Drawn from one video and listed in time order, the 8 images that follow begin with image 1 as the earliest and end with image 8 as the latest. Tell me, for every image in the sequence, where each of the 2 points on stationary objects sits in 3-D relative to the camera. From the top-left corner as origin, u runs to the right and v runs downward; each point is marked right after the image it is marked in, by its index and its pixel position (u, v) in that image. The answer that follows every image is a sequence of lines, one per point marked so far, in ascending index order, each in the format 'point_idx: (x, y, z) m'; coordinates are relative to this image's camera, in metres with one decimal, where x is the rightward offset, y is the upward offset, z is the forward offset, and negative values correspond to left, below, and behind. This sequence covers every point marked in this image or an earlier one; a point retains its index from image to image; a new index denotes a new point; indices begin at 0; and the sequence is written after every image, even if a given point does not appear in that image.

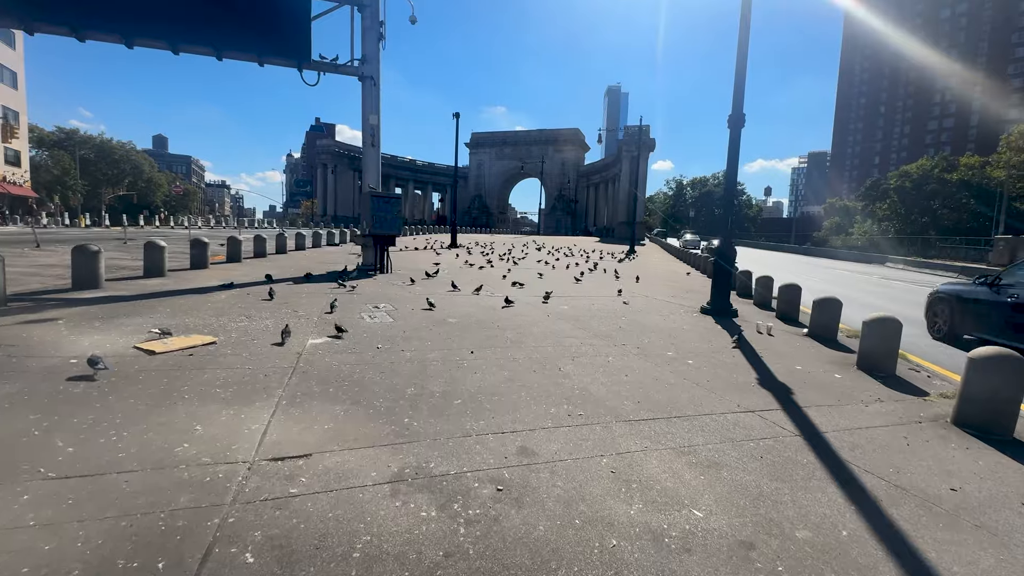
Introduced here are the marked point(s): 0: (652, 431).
0: (+1.2, -1.2, +4.1) m
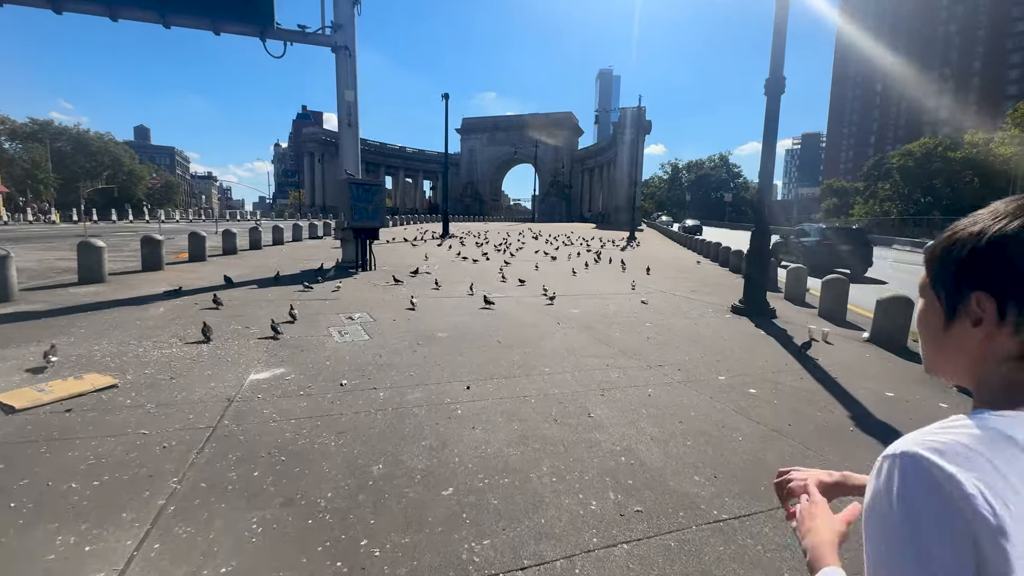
0: (+1.3, -1.4, +2.5) m
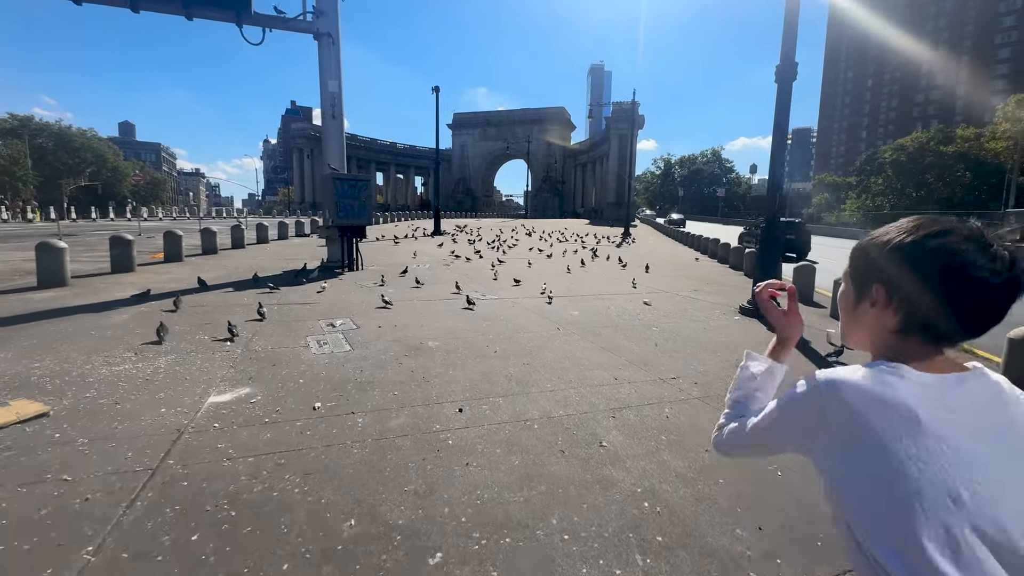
0: (+1.4, -1.5, +2.0) m
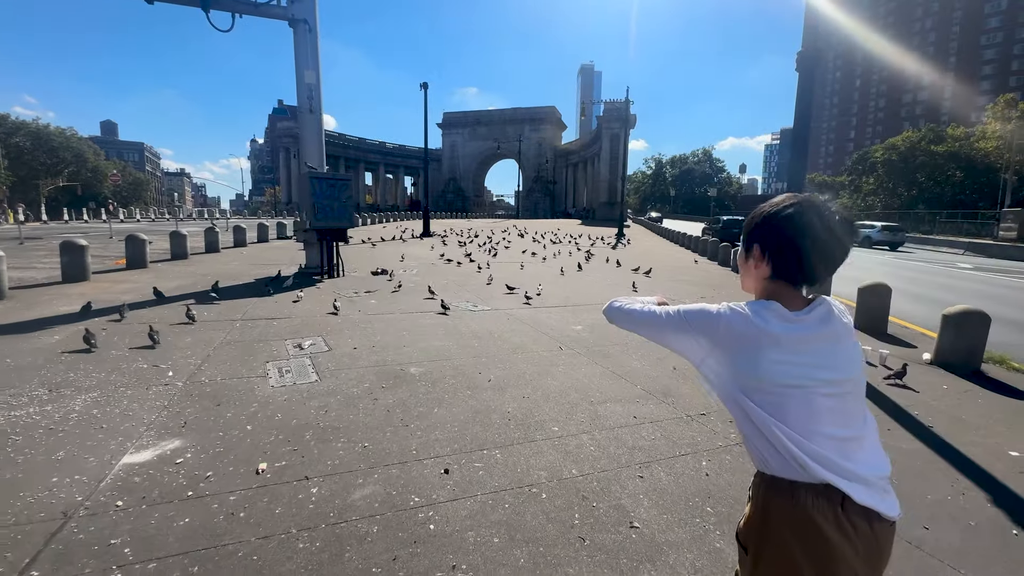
0: (+1.4, -1.7, +1.1) m
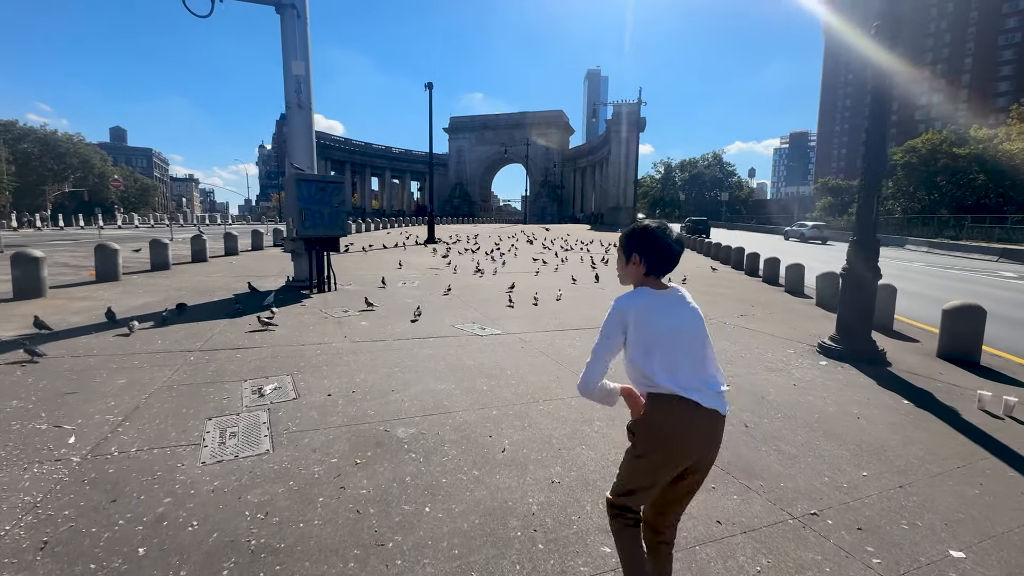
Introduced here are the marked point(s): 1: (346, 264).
0: (+1.5, -1.9, -0.2) m
1: (-5.2, +0.8, +14.7) m
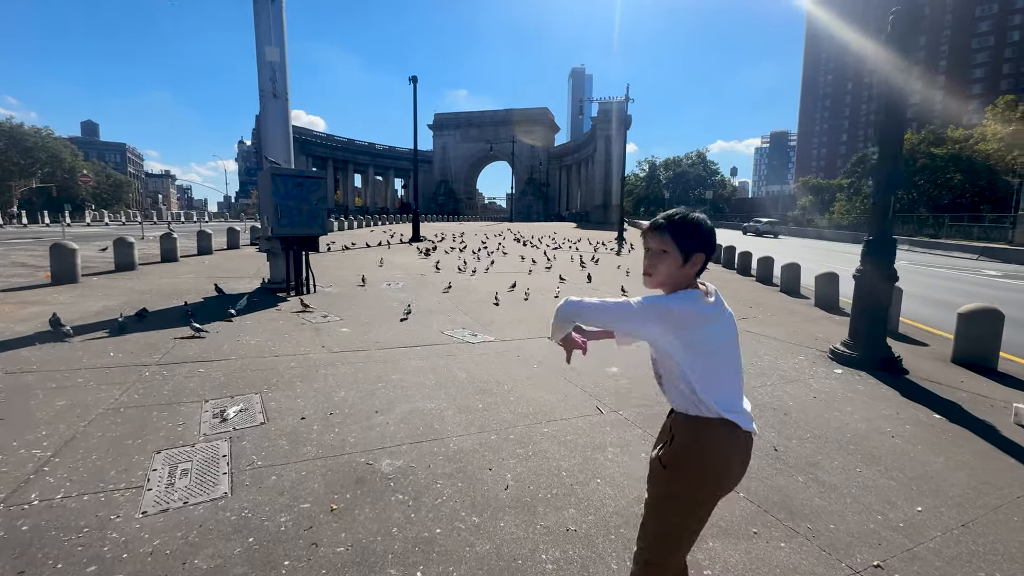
0: (+1.7, -2.0, -0.7) m
1: (-5.5, +0.8, +14.0) m
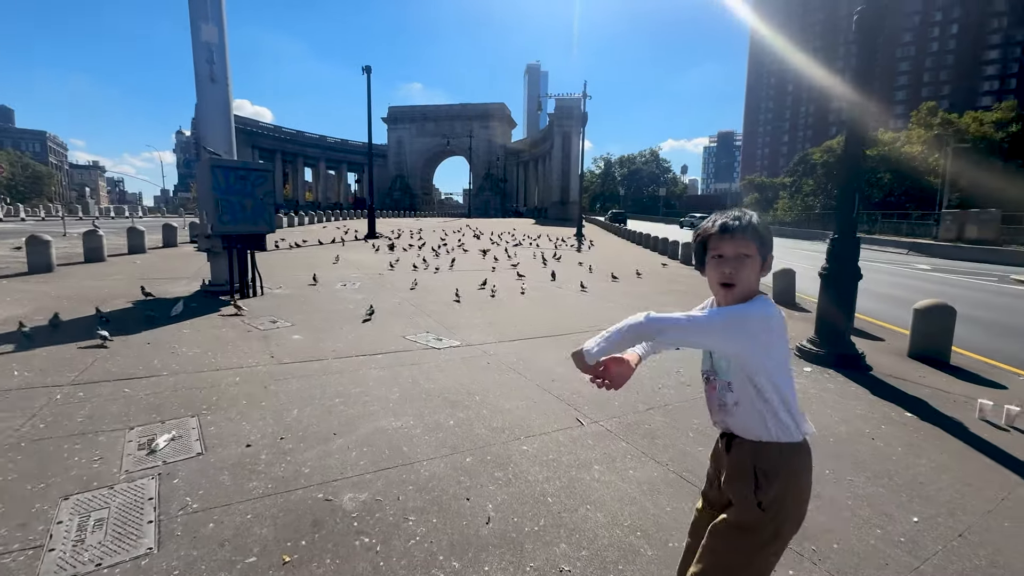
0: (+1.9, -2.0, -0.9) m
1: (-6.6, +0.7, +13.1) m
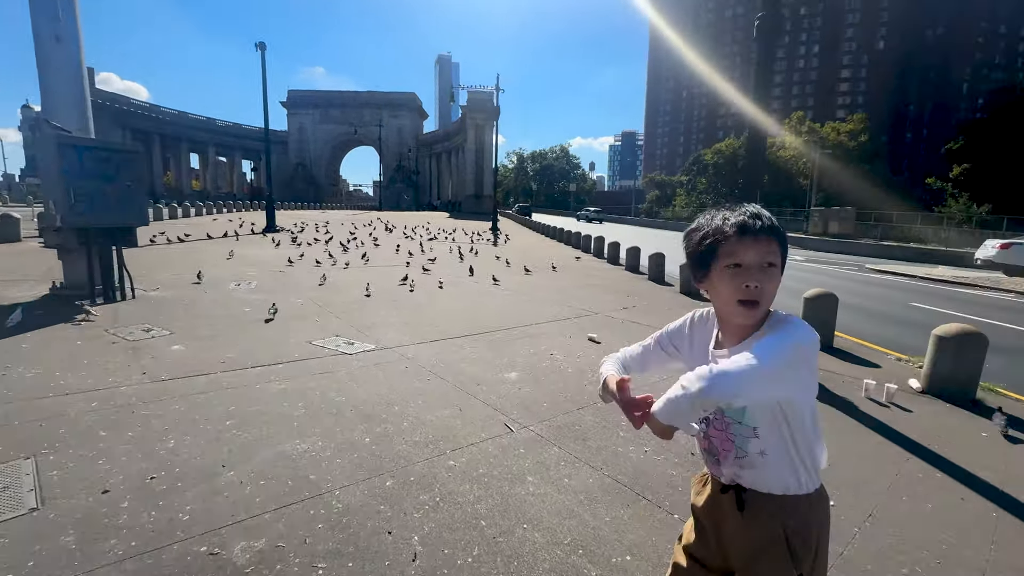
0: (+2.2, -2.1, -0.8) m
1: (-8.7, +0.7, +11.4) m
